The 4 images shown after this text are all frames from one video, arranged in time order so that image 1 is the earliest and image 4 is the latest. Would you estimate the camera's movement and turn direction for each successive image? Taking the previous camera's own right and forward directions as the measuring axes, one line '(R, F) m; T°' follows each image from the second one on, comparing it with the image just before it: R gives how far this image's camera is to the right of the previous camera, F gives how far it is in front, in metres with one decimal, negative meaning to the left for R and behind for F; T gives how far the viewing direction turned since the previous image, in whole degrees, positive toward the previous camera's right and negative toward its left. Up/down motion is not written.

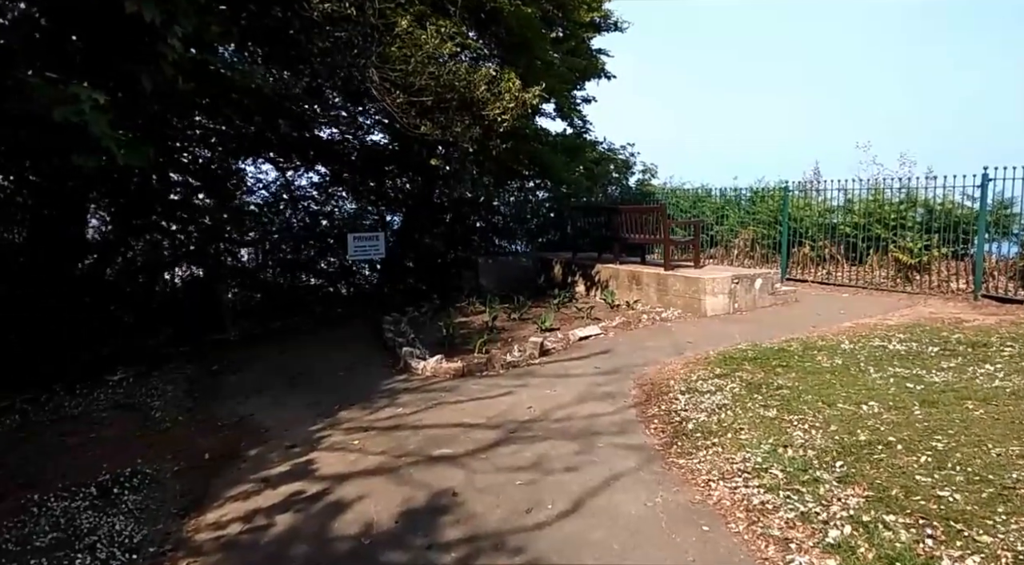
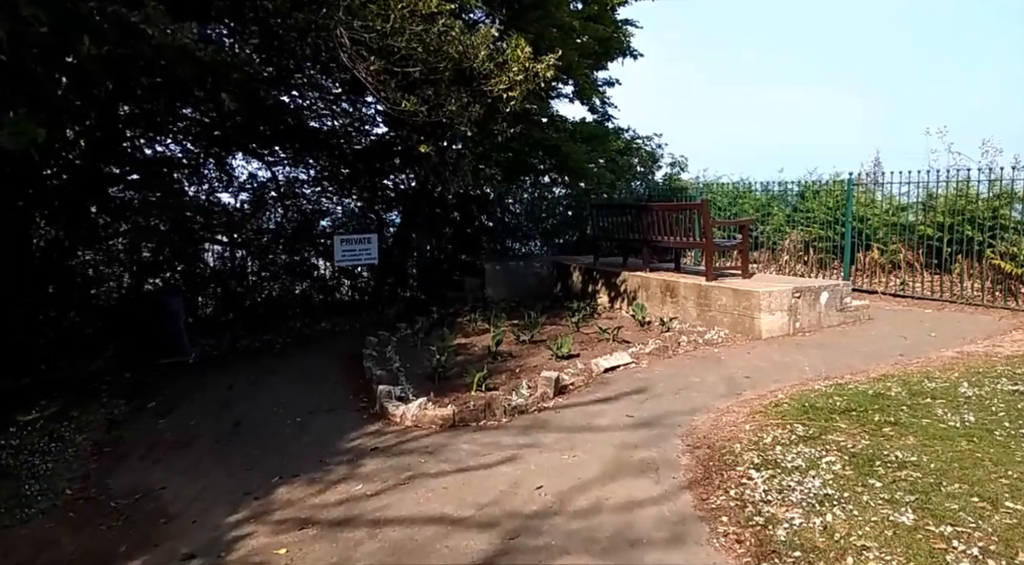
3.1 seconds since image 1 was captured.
(+0.1, +1.6) m; -2°
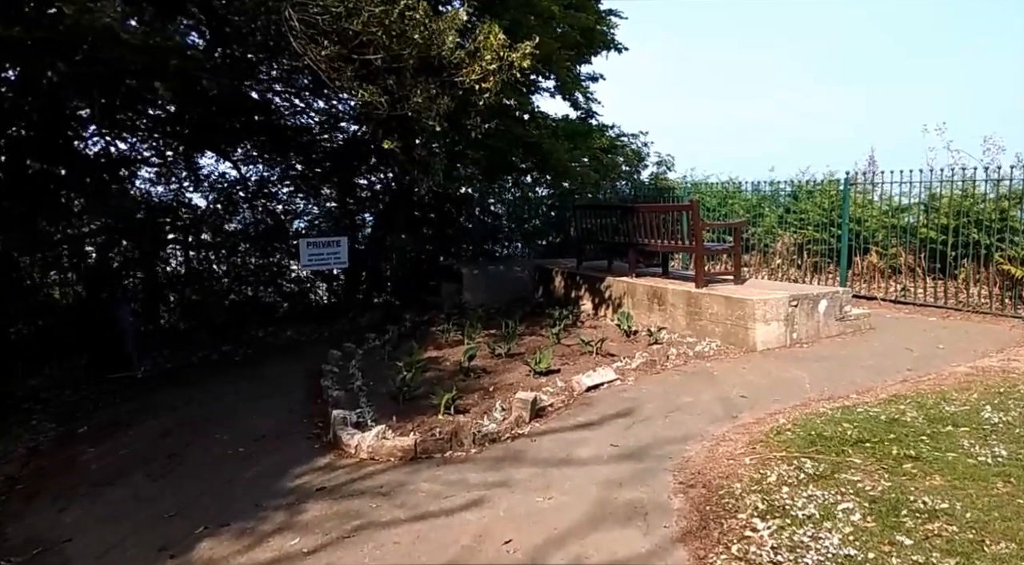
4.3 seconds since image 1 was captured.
(+0.1, +0.6) m; +1°
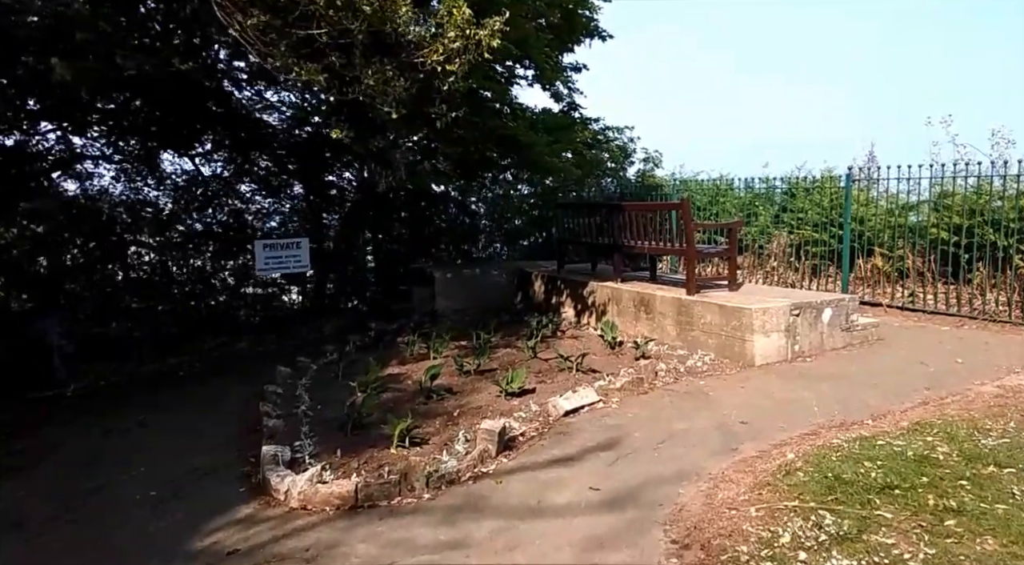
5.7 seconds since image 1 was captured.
(+0.2, +0.7) m; +1°
